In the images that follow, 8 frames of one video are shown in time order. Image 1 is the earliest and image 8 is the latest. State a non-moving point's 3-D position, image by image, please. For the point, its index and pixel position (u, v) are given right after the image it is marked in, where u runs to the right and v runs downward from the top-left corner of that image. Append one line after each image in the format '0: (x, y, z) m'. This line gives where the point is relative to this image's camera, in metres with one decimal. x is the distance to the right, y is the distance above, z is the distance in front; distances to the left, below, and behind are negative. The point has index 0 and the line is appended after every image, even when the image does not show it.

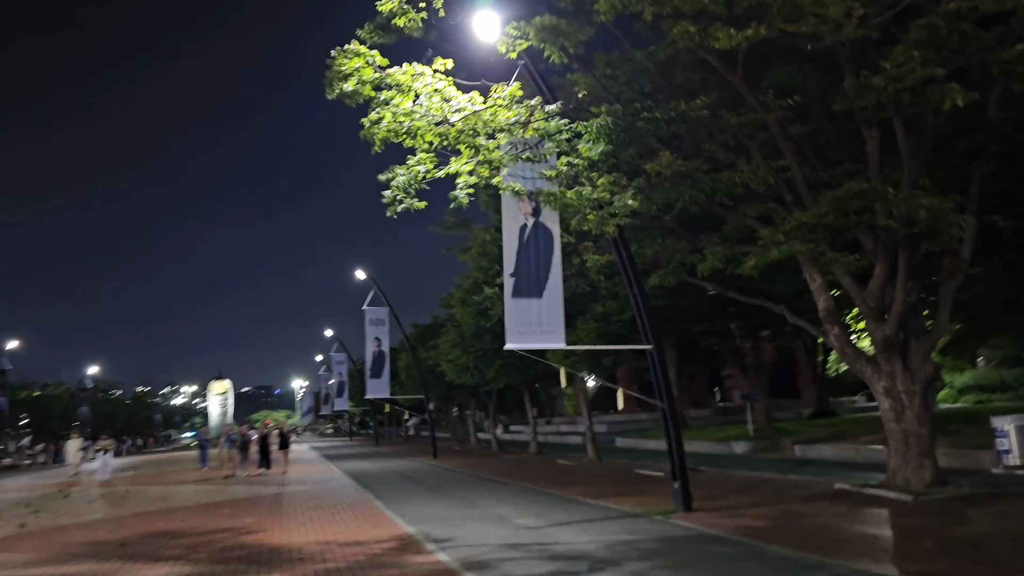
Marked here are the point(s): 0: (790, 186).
0: (+4.9, +1.8, +15.3) m
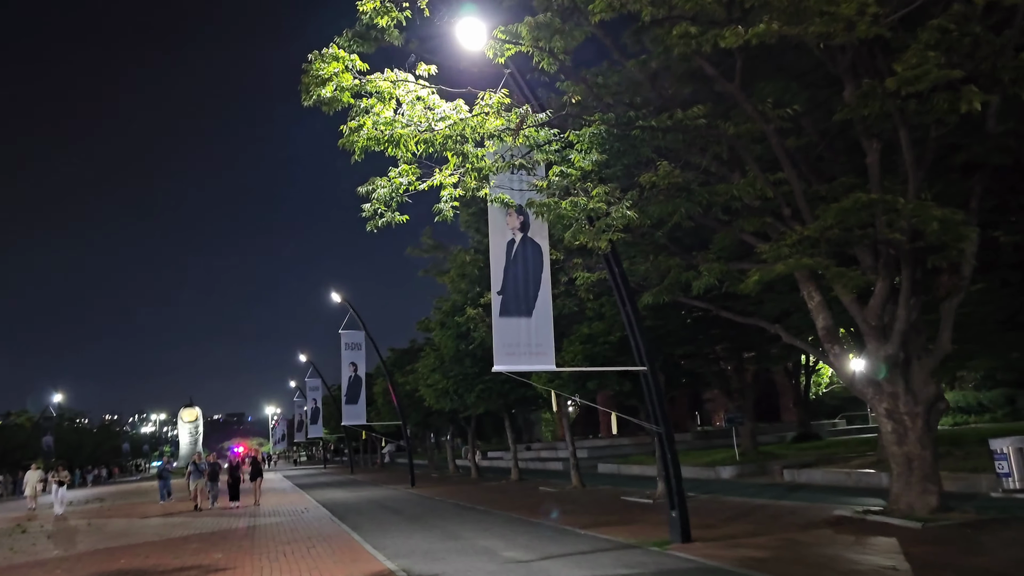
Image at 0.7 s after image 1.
0: (+4.6, +1.5, +14.7) m
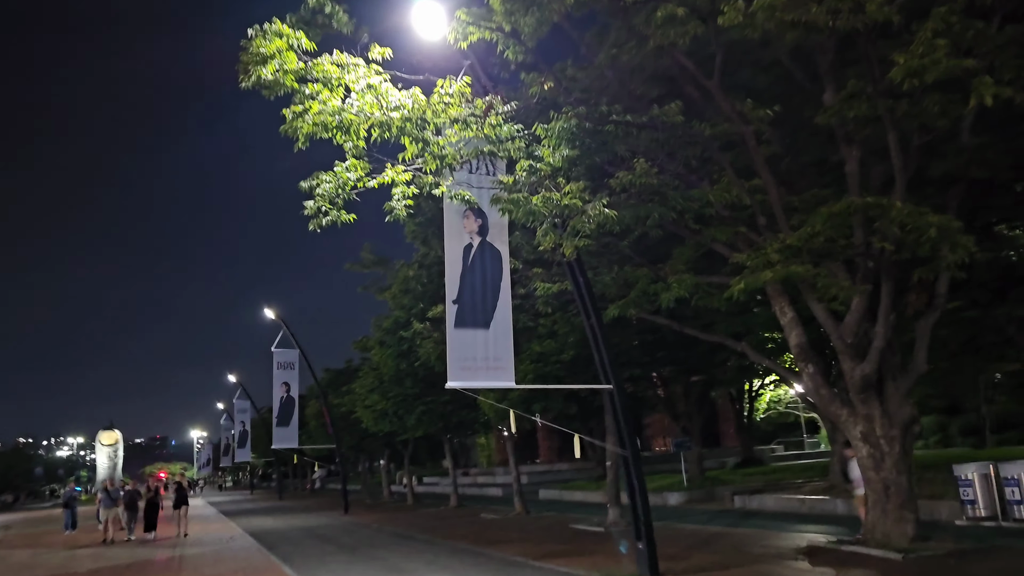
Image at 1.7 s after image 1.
0: (+4.0, +1.3, +13.9) m
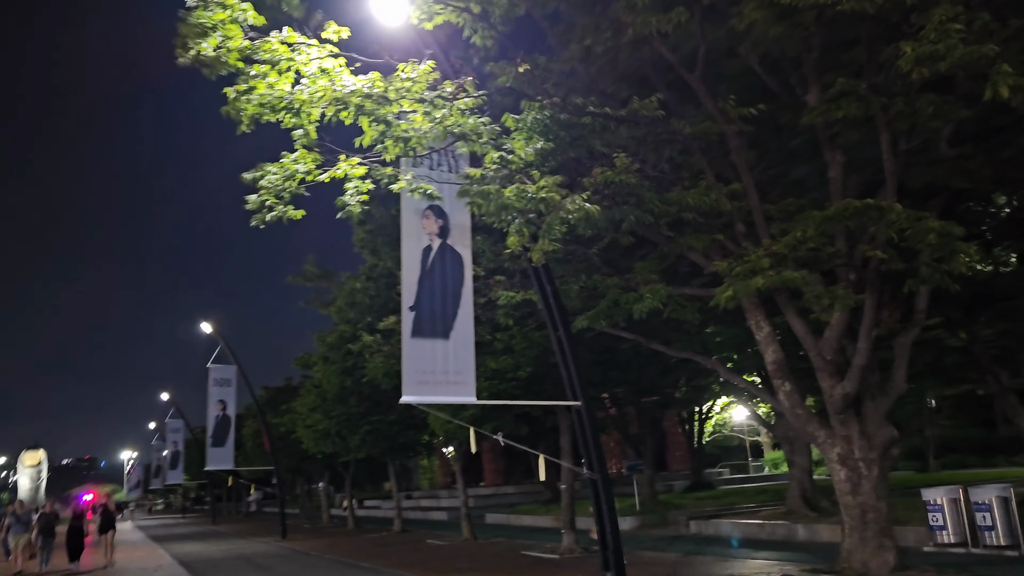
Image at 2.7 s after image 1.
0: (+3.4, +1.1, +13.0) m
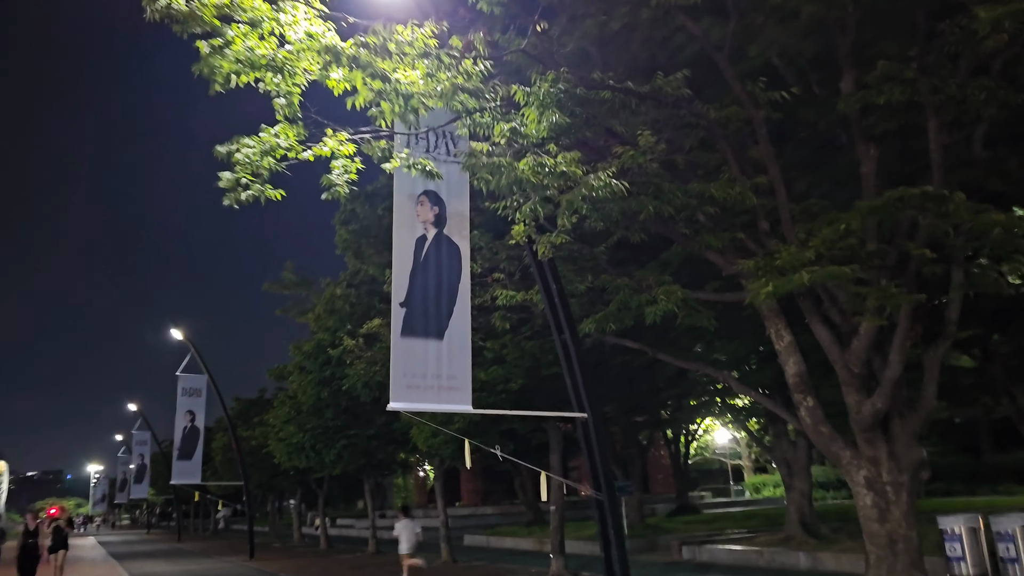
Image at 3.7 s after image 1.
0: (+3.5, +1.1, +11.9) m
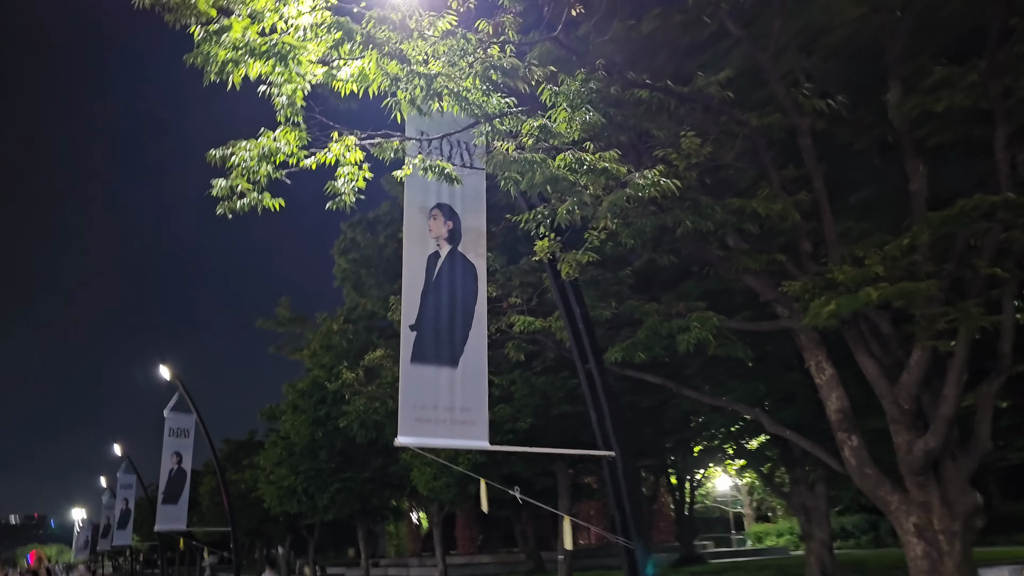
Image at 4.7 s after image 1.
0: (+3.7, +0.7, +11.0) m
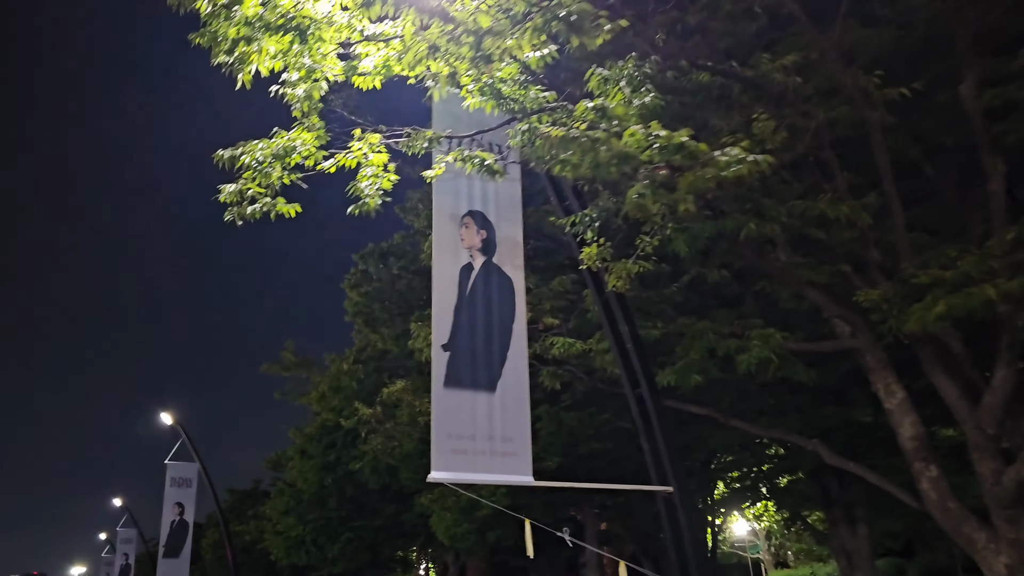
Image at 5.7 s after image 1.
0: (+4.1, +0.6, +9.9) m
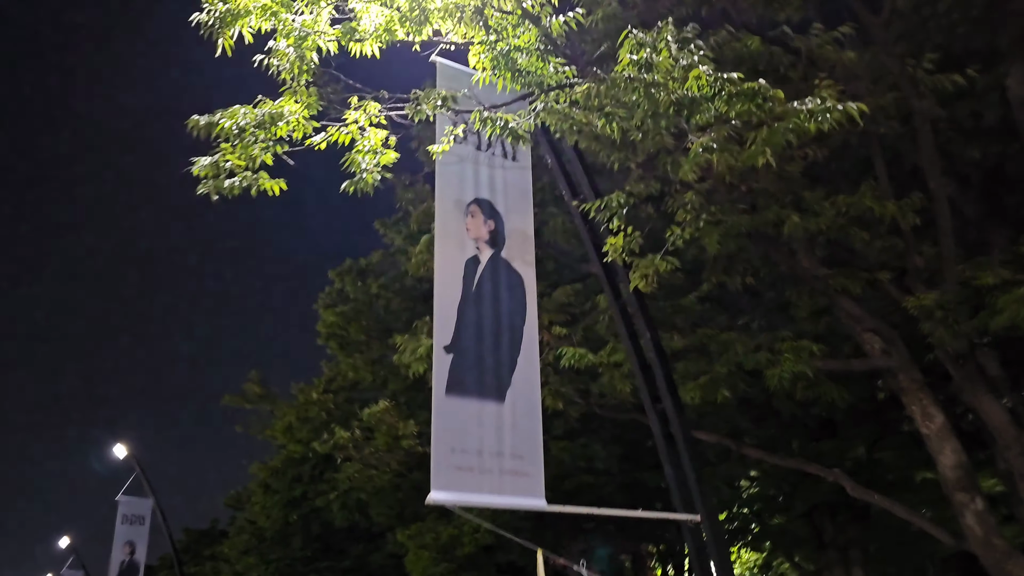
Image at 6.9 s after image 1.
0: (+4.2, +0.5, +9.0) m
